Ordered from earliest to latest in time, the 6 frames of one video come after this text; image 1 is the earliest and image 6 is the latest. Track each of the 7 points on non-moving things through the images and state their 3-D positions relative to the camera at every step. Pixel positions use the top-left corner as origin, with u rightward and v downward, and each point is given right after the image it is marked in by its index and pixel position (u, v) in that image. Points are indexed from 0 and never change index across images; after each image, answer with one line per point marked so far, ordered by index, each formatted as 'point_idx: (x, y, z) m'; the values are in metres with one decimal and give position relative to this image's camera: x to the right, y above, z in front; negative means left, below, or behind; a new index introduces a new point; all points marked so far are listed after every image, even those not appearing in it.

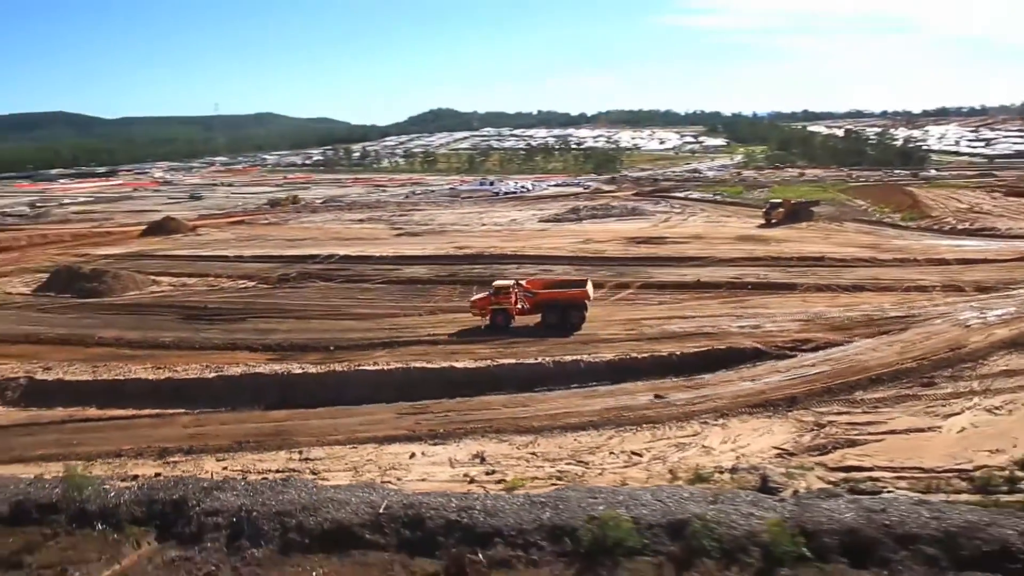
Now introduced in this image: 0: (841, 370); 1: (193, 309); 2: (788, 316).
0: (+5.3, -1.3, +11.7) m
1: (-8.5, -0.5, +19.5) m
2: (+5.4, -0.6, +14.4) m
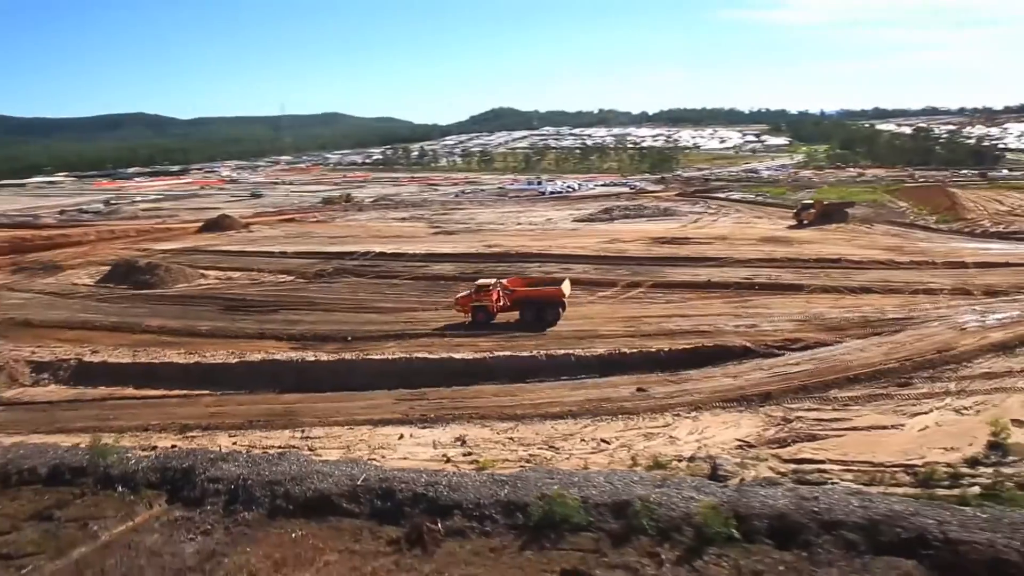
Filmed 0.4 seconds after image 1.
0: (+5.1, -1.3, +12.0) m
1: (-8.0, -0.4, +20.9) m
2: (+5.5, -0.6, +14.7) m
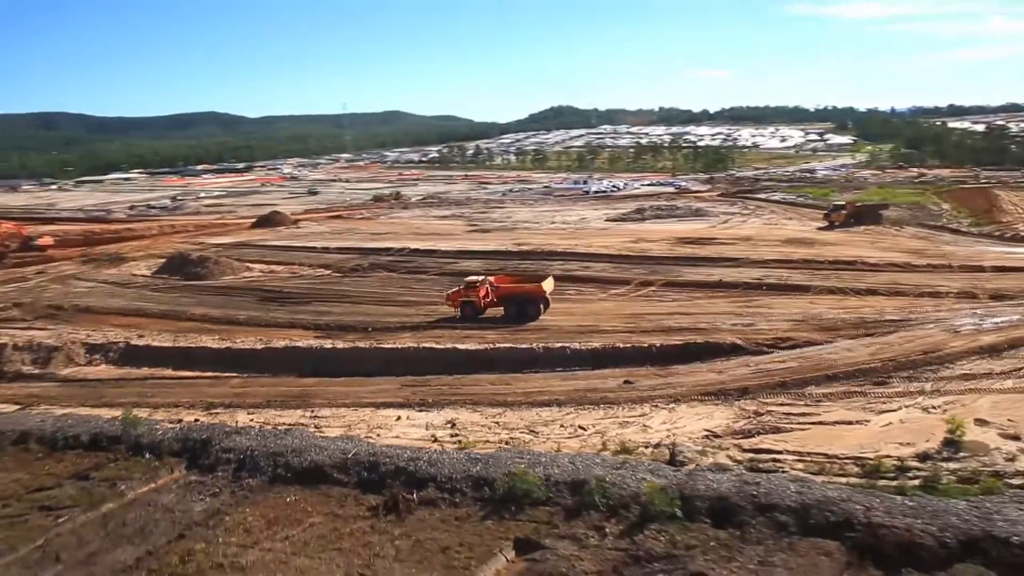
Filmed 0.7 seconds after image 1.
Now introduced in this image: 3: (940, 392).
0: (+5.0, -1.3, +12.5) m
1: (-7.3, -0.1, +22.3) m
2: (+5.6, -0.6, +15.1) m
3: (+6.5, -1.6, +11.0) m
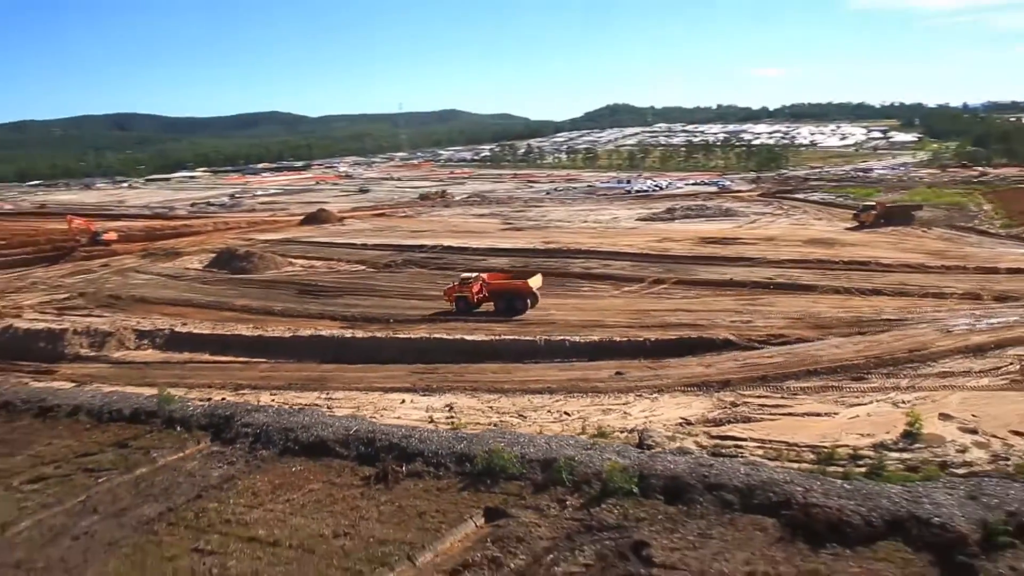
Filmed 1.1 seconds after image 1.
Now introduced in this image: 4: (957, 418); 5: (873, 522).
0: (+4.9, -1.3, +13.0) m
1: (-6.6, +0.1, +23.7) m
2: (+5.7, -0.6, +15.6) m
3: (+6.3, -1.6, +11.5) m
4: (+6.3, -1.8, +10.3) m
5: (+3.9, -2.5, +7.9) m
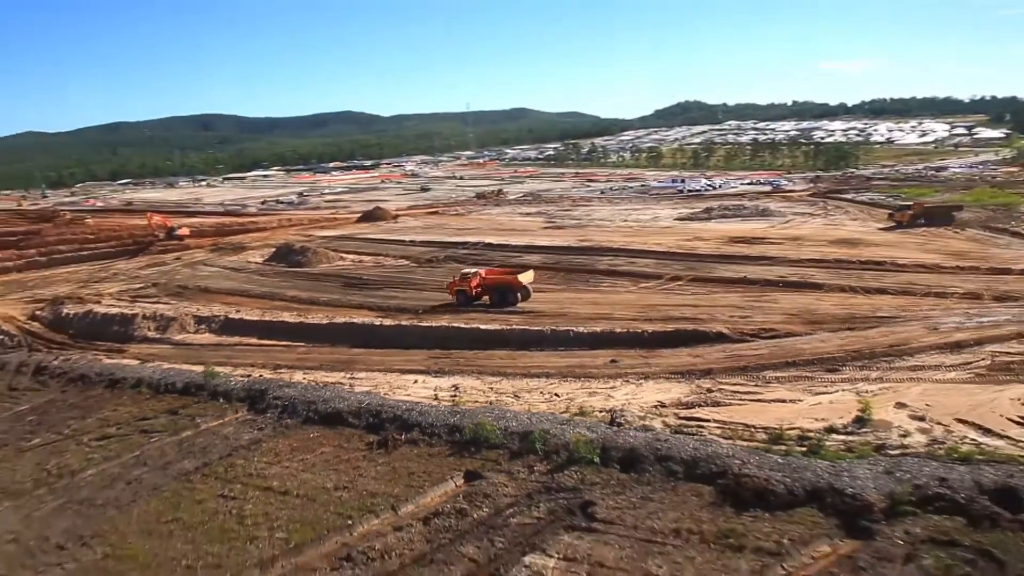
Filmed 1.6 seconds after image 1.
0: (+4.9, -1.2, +13.8) m
1: (-5.5, +0.3, +25.6) m
2: (+6.0, -0.5, +16.3) m
3: (+6.1, -1.5, +12.2) m
4: (+6.0, -1.8, +11.0) m
5: (+3.4, -2.5, +8.8) m
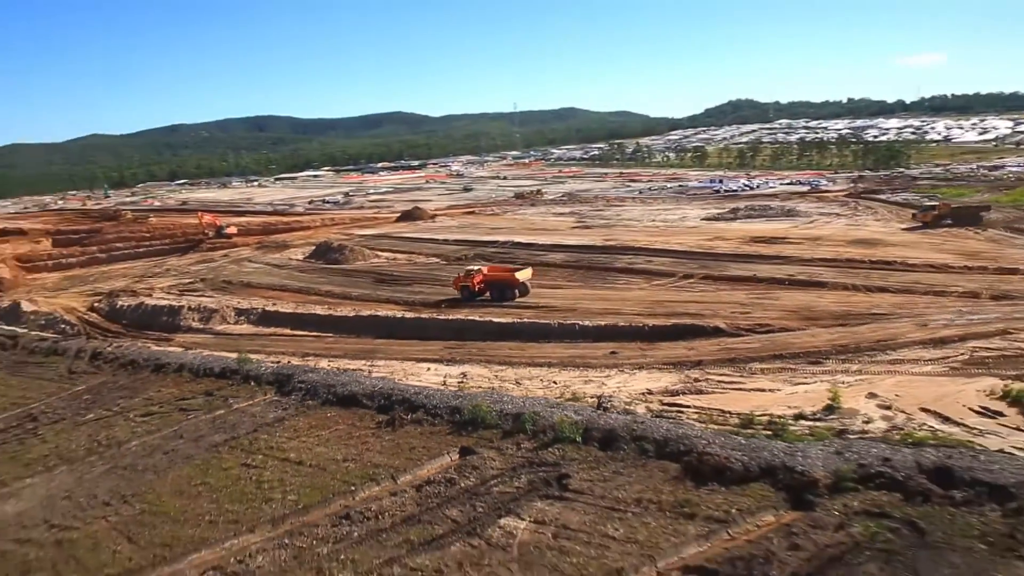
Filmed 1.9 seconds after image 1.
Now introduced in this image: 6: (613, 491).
0: (+5.0, -1.2, +14.5) m
1: (-4.7, +0.5, +27.0) m
2: (+6.2, -0.5, +17.0) m
3: (+6.1, -1.5, +12.8) m
4: (+5.9, -1.7, +11.6) m
5: (+3.2, -2.4, +9.7) m
6: (+1.3, -2.7, +9.7) m
